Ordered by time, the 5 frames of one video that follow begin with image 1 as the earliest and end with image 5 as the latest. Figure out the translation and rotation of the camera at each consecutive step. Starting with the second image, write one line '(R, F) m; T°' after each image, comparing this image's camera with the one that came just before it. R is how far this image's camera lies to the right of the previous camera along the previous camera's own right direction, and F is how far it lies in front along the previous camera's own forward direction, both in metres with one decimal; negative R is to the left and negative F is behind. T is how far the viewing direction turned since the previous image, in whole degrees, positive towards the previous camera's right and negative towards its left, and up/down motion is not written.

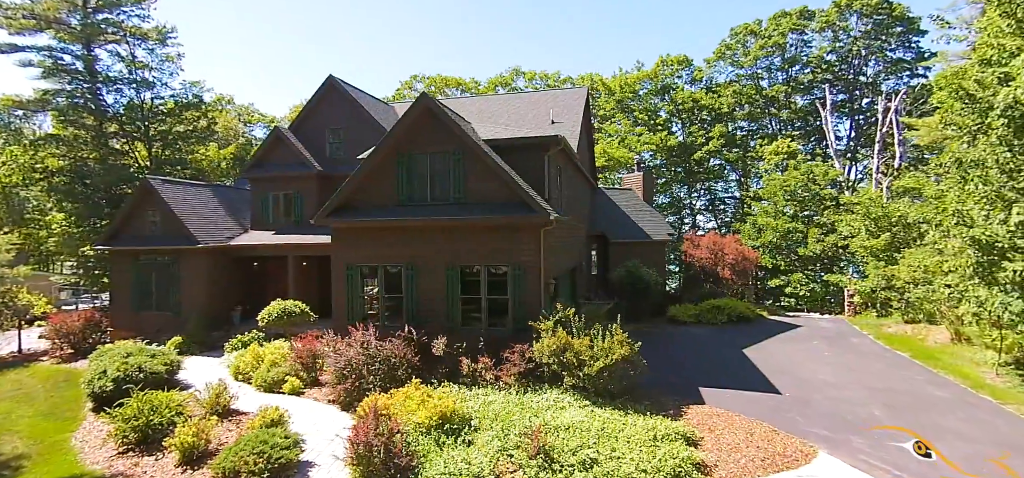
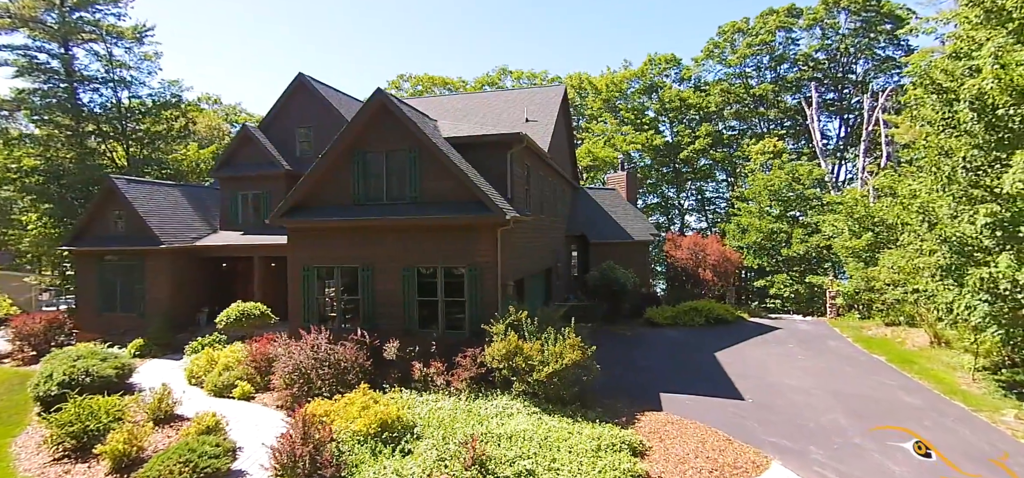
(+1.0, +0.4) m; 0°
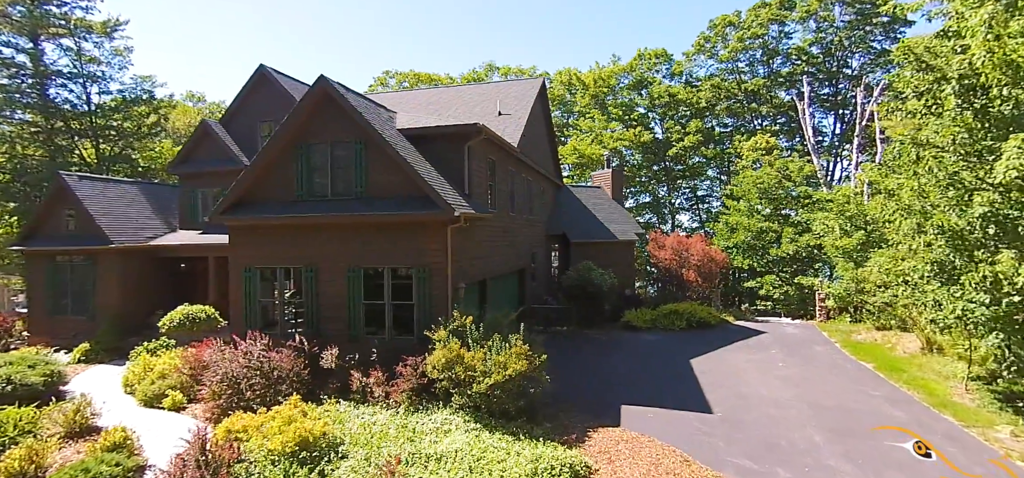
(+1.1, +1.0) m; 0°
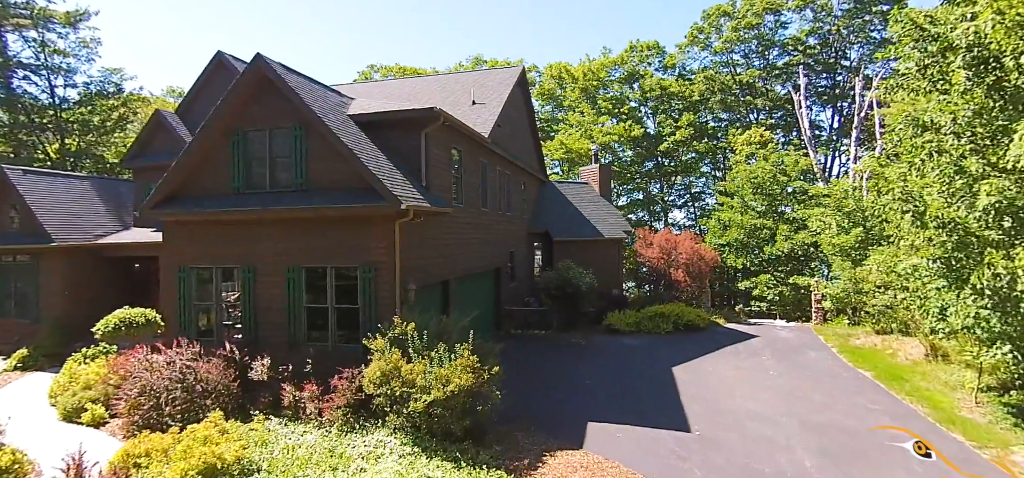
(+0.8, +1.2) m; 0°
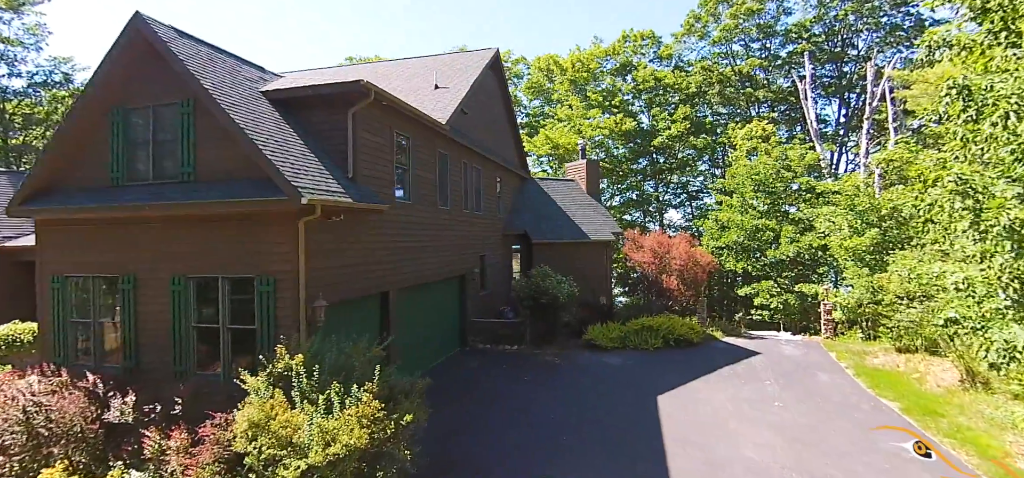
(+1.0, +2.1) m; 0°
